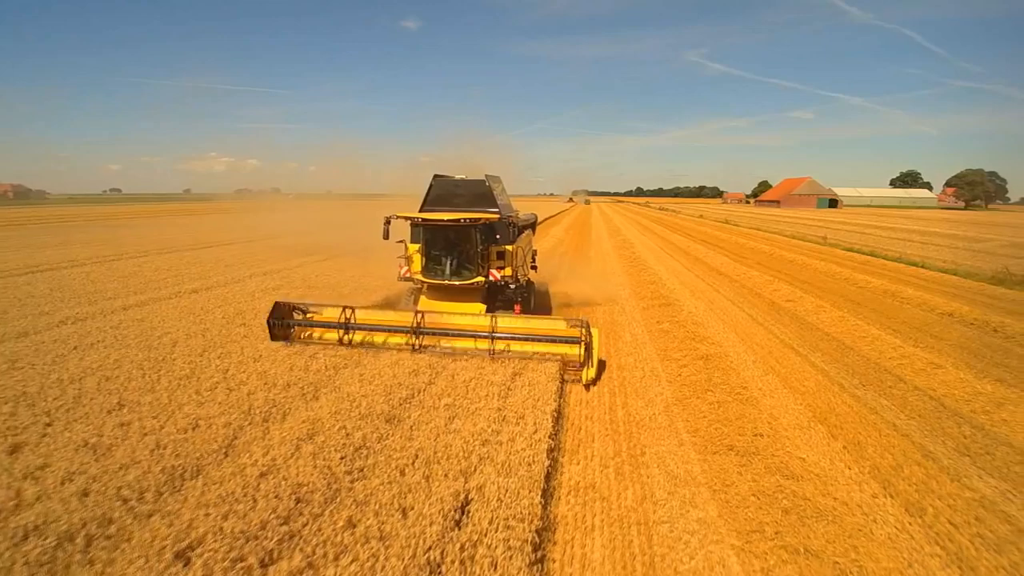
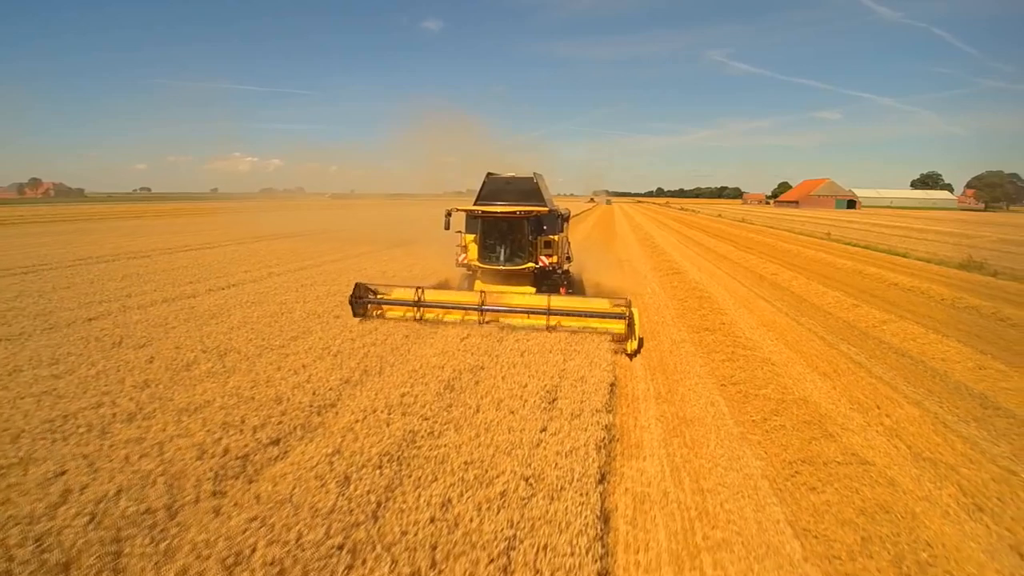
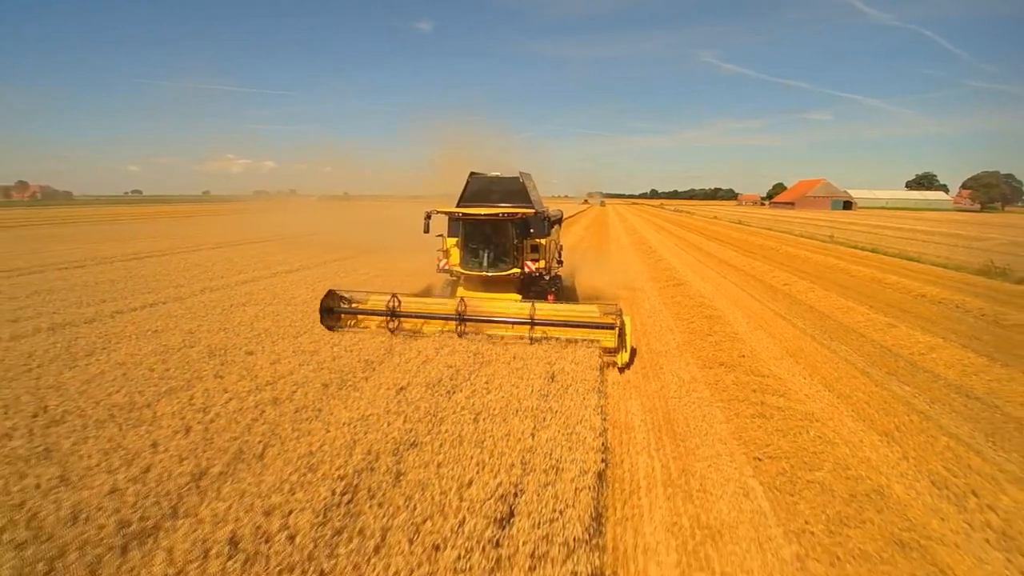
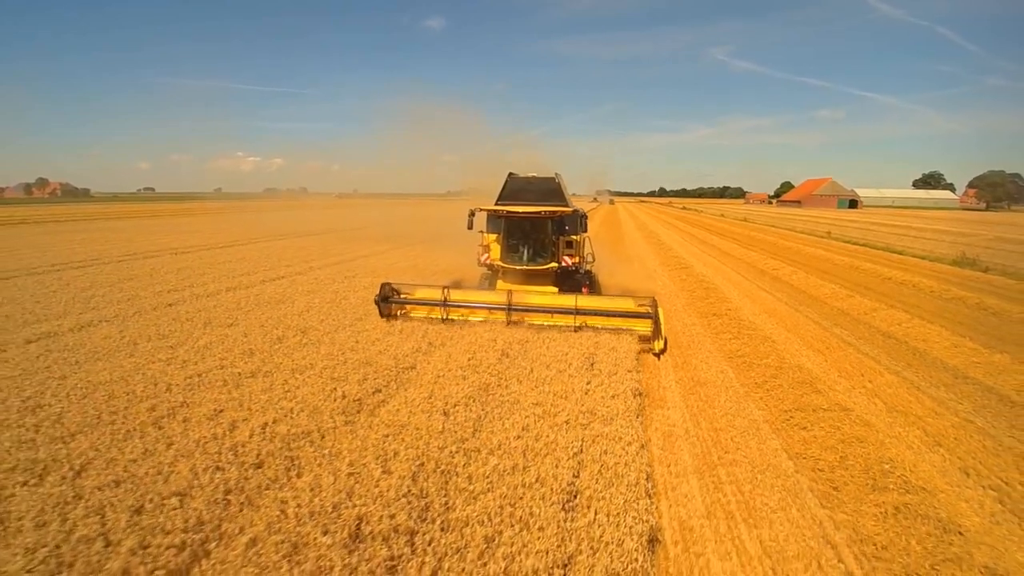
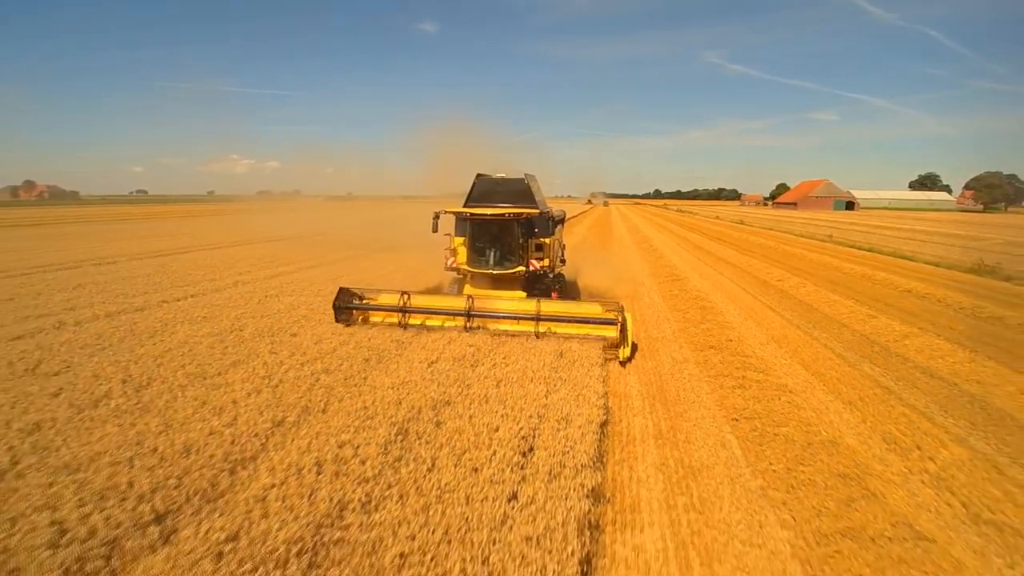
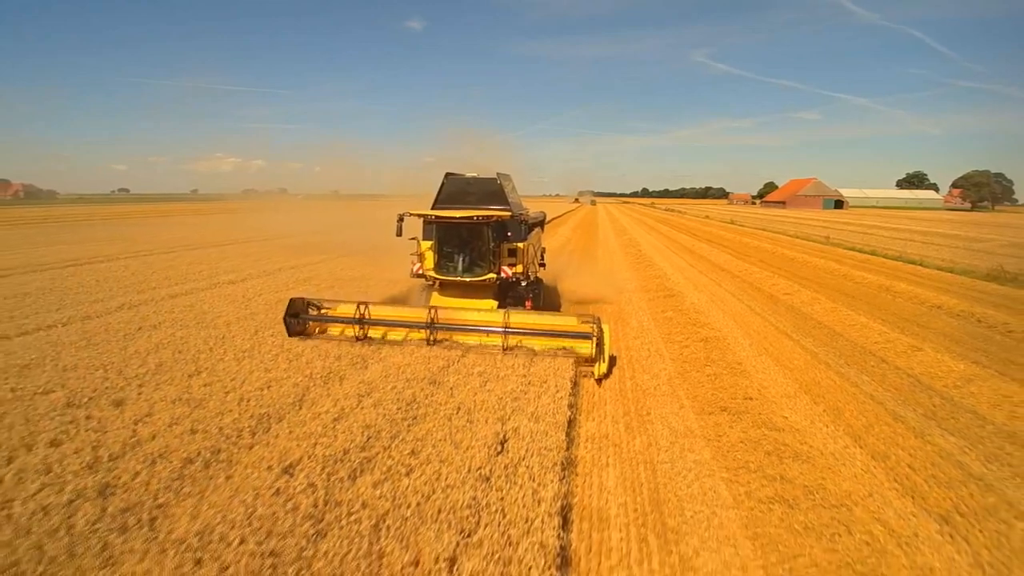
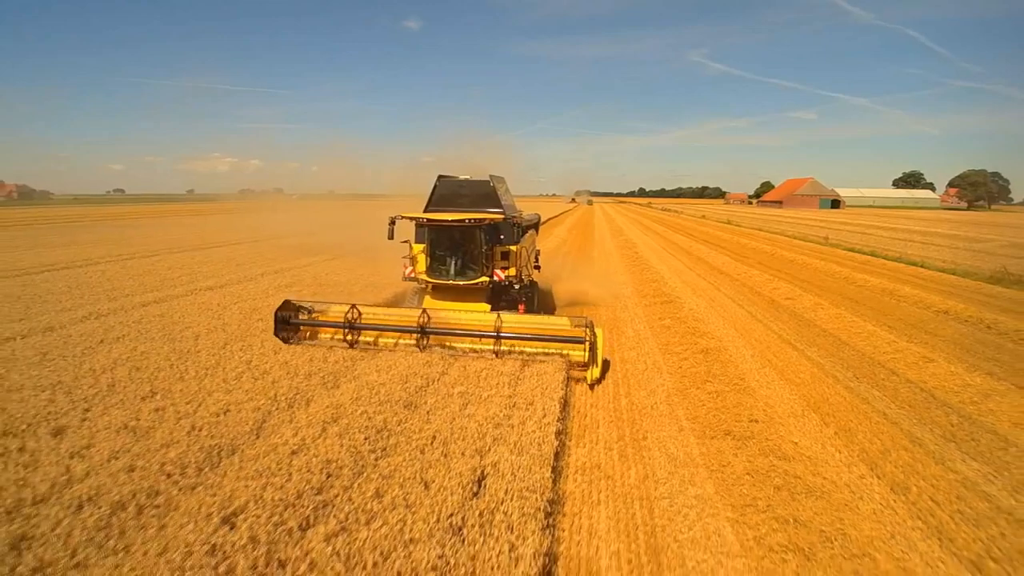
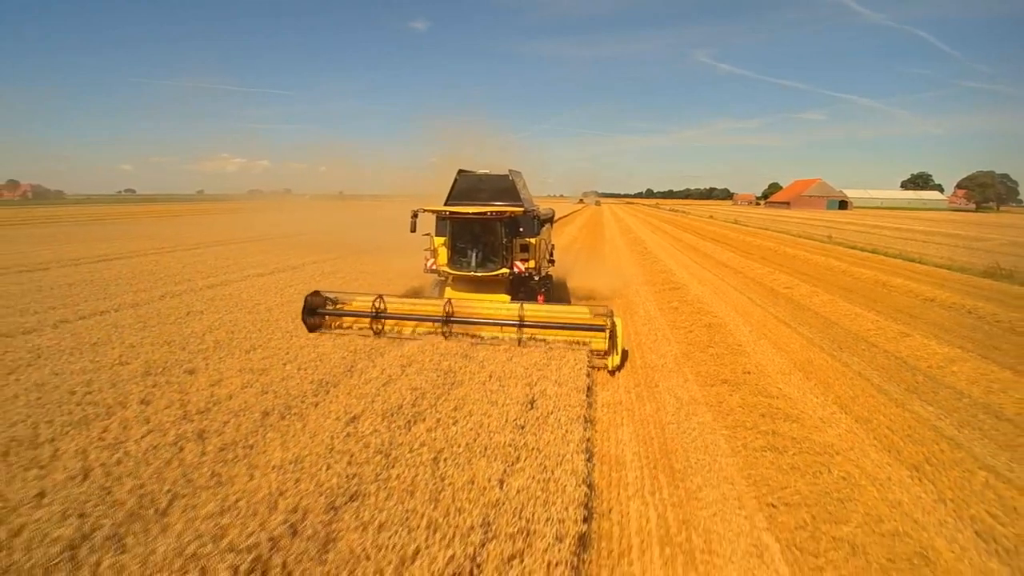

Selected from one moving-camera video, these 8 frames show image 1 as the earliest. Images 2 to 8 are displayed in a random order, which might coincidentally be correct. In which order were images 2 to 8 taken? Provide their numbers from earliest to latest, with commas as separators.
7, 6, 8, 3, 5, 2, 4
